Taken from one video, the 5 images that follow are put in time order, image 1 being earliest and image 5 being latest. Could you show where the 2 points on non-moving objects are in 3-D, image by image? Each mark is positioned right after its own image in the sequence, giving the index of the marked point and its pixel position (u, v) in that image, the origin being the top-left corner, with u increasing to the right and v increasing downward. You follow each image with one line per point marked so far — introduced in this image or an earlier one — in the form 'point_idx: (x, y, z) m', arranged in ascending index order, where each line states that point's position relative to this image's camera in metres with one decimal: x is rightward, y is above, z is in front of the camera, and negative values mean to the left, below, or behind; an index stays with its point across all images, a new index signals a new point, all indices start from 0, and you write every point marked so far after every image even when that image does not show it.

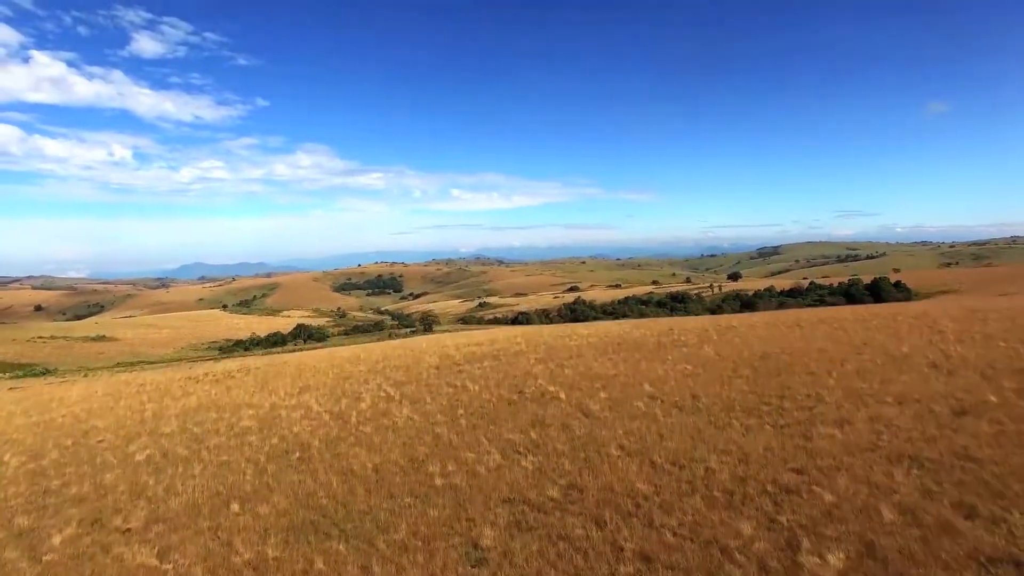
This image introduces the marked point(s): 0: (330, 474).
0: (-2.8, -2.7, +12.8) m
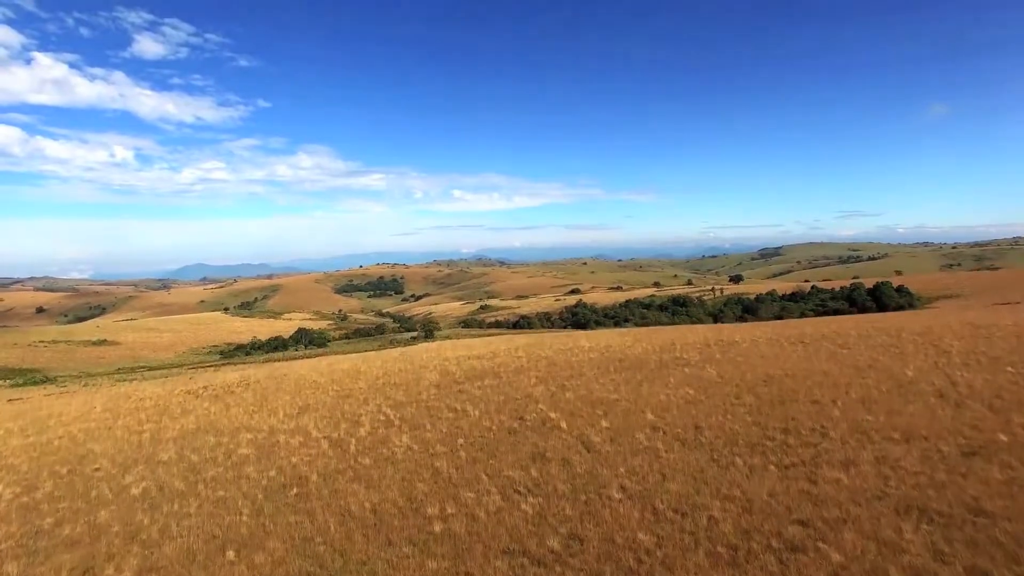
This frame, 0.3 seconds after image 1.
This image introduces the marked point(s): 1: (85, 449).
0: (-1.9, -2.3, +14.8) m
1: (-7.7, -2.9, +16.4) m
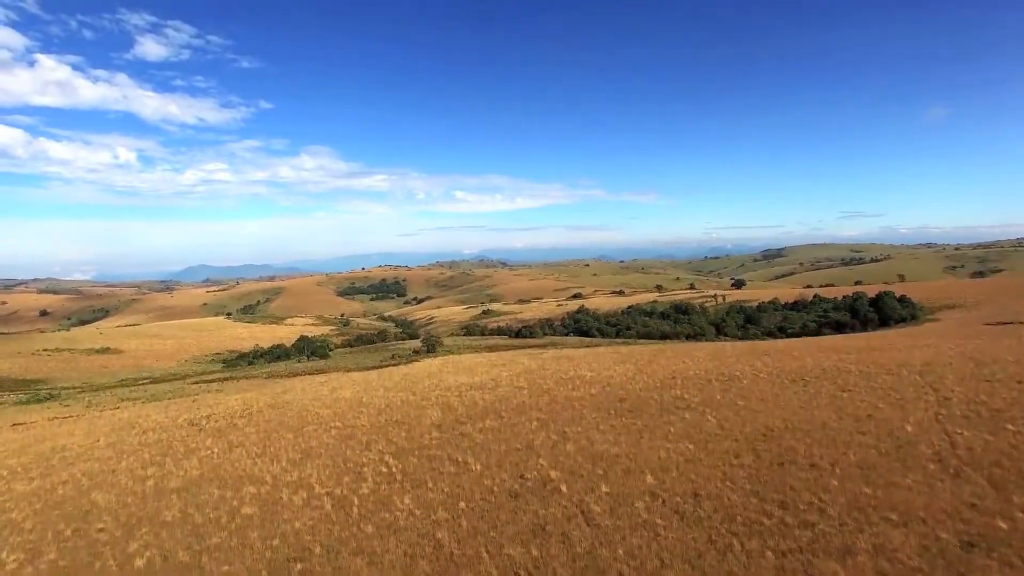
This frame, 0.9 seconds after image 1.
0: (-1.9, -3.2, +14.9) m
1: (-7.7, -3.9, +16.5) m
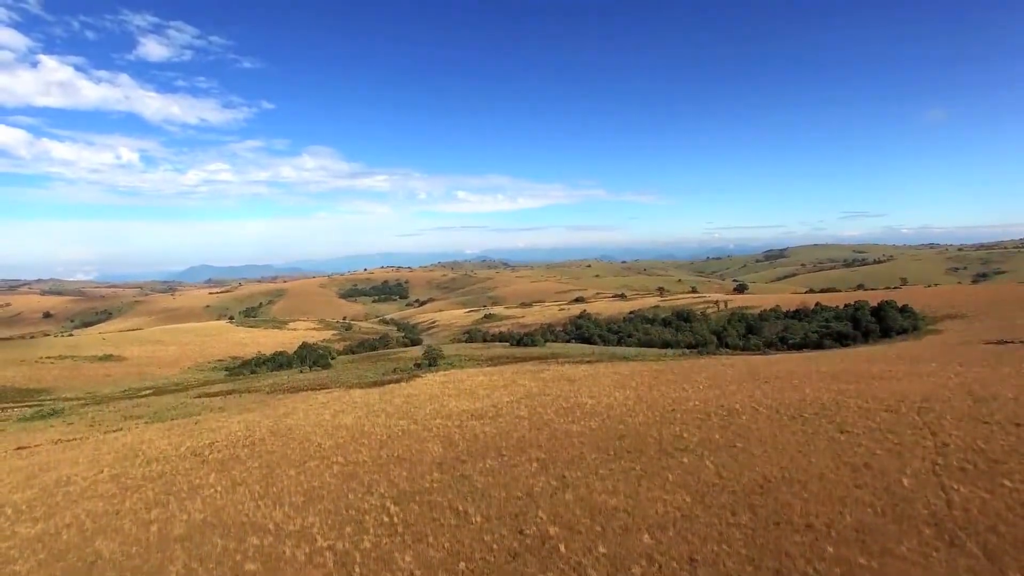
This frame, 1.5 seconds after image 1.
0: (-1.9, -4.1, +15.1) m
1: (-7.7, -4.8, +16.7) m
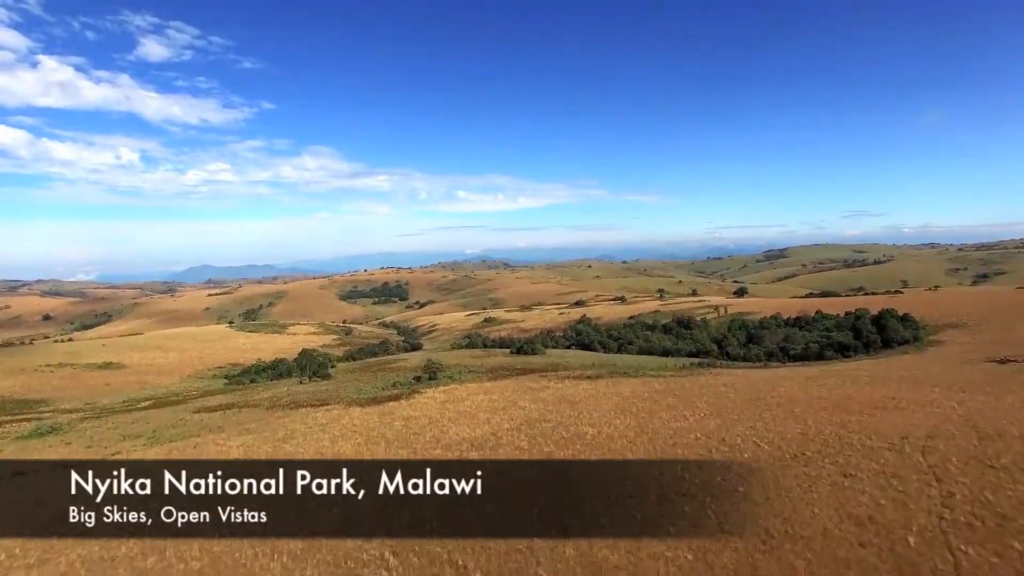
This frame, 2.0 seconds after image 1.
0: (-1.9, -5.1, +14.8) m
1: (-7.7, -5.8, +16.4) m
